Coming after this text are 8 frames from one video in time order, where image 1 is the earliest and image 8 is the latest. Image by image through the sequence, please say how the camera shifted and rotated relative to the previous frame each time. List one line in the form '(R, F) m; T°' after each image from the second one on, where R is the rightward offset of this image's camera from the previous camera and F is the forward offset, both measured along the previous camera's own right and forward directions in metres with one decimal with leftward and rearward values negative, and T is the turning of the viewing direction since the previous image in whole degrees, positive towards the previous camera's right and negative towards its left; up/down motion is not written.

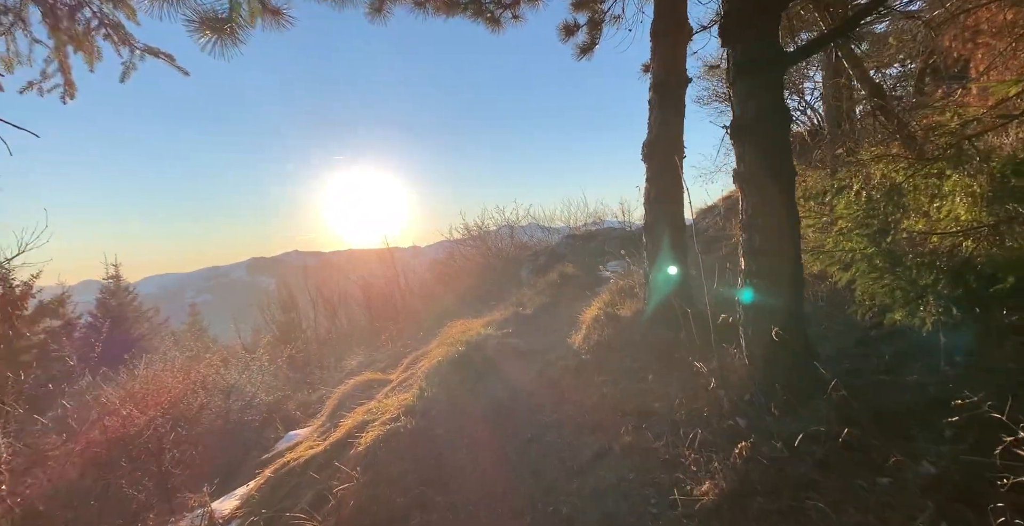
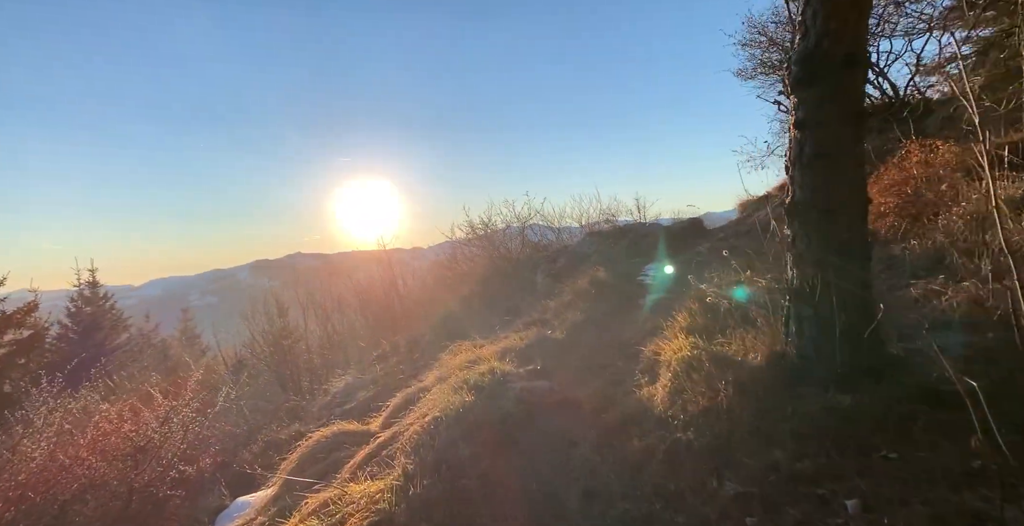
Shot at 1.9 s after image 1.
(-0.2, +2.5) m; 0°
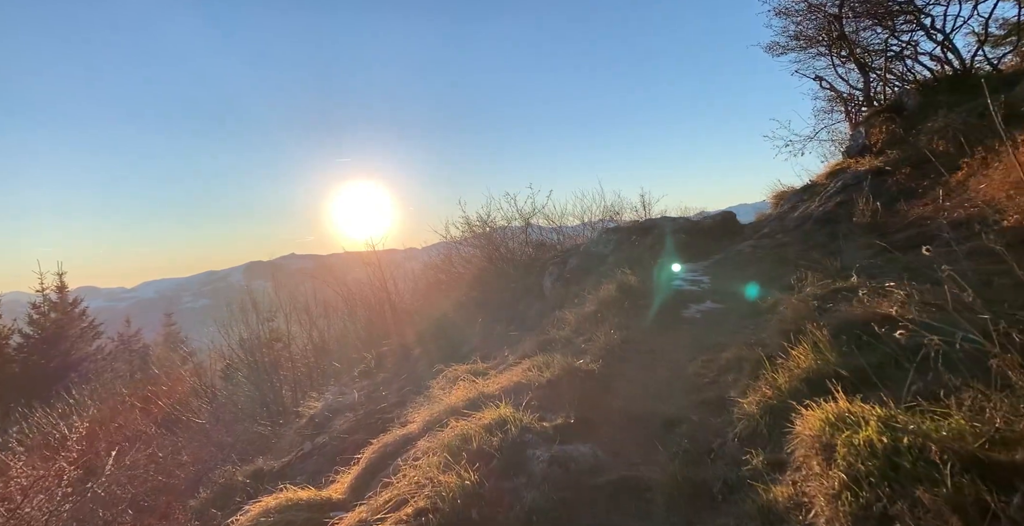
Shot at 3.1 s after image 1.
(-0.2, +1.9) m; 0°
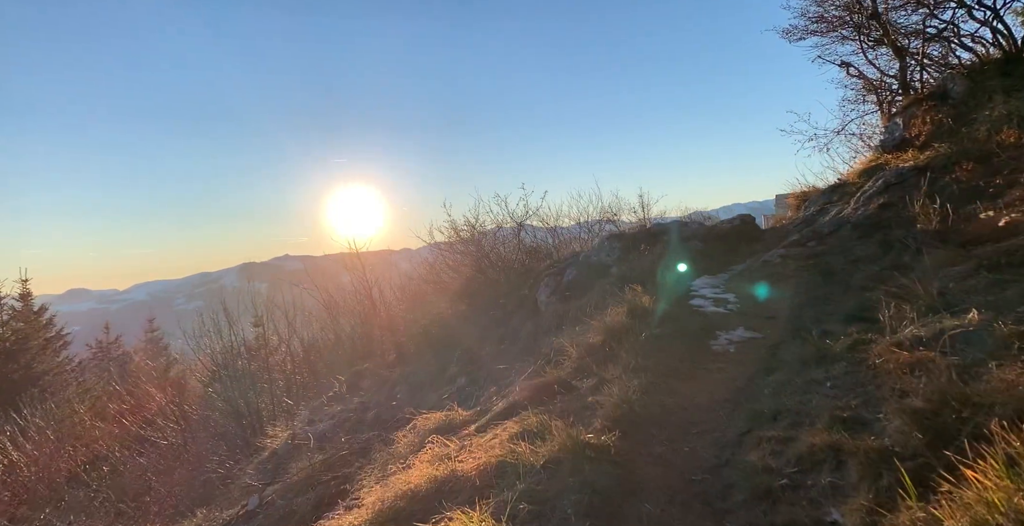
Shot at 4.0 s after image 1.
(+0.1, +1.4) m; +1°
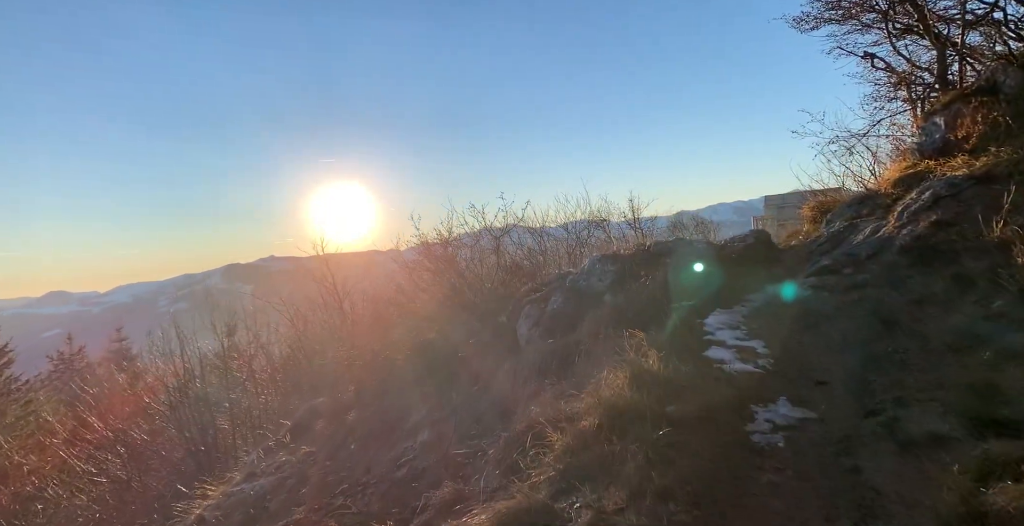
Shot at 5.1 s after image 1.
(+0.2, +1.6) m; +1°
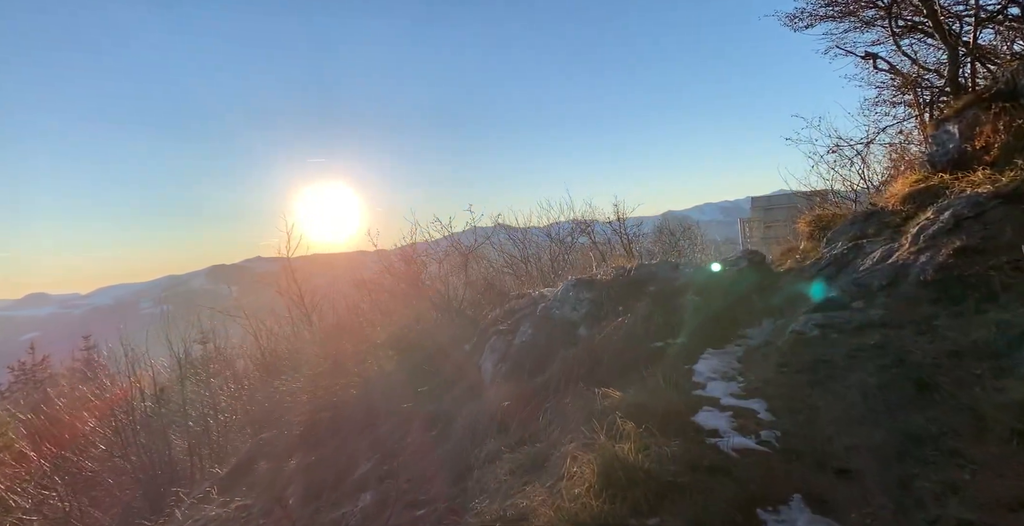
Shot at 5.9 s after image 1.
(+0.3, +1.1) m; +1°
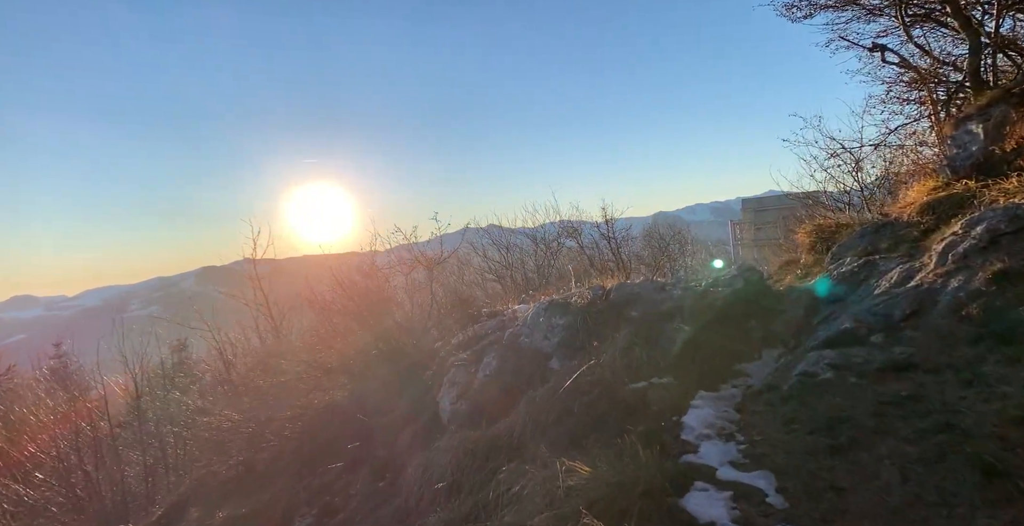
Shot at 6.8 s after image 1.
(+0.3, +1.1) m; +1°
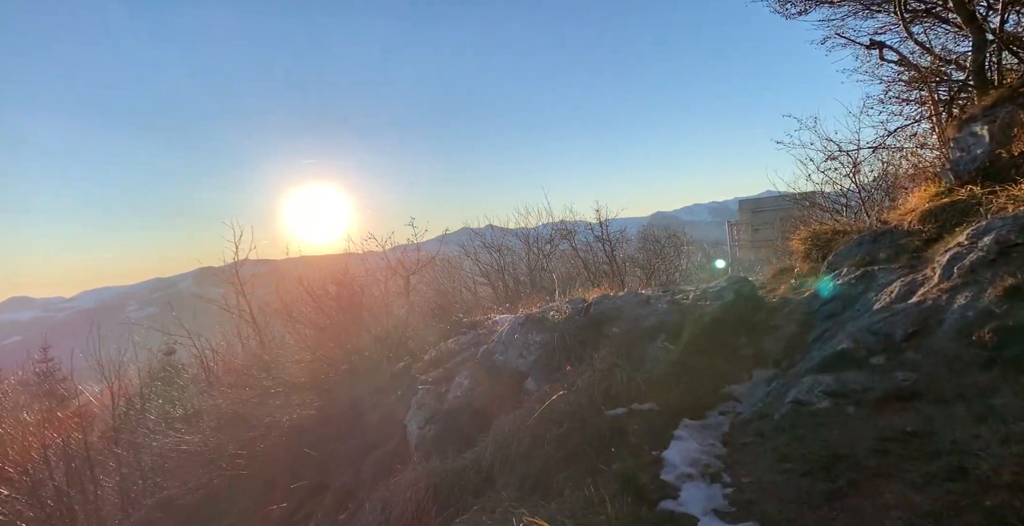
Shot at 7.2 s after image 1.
(+0.3, +0.5) m; 0°
